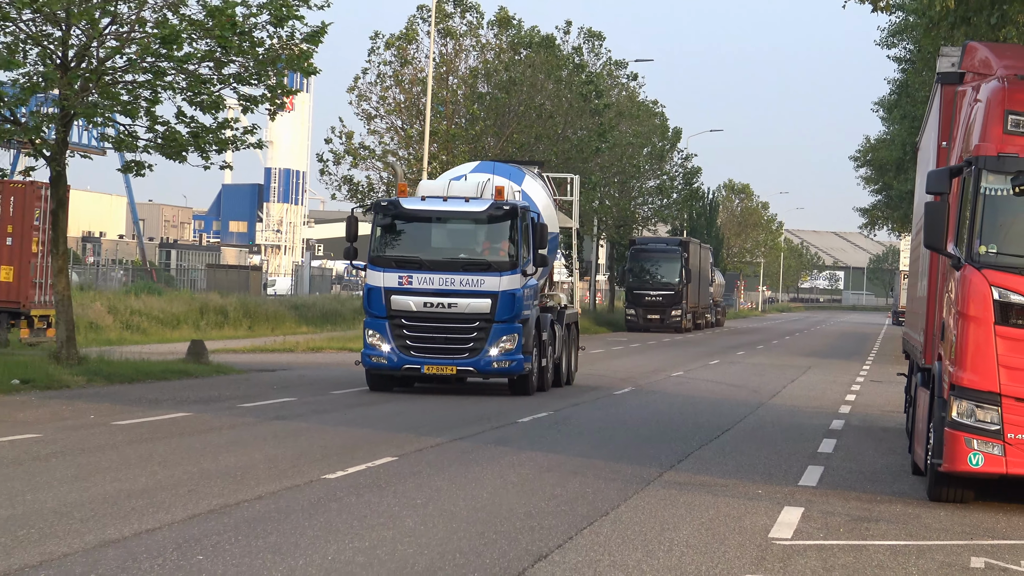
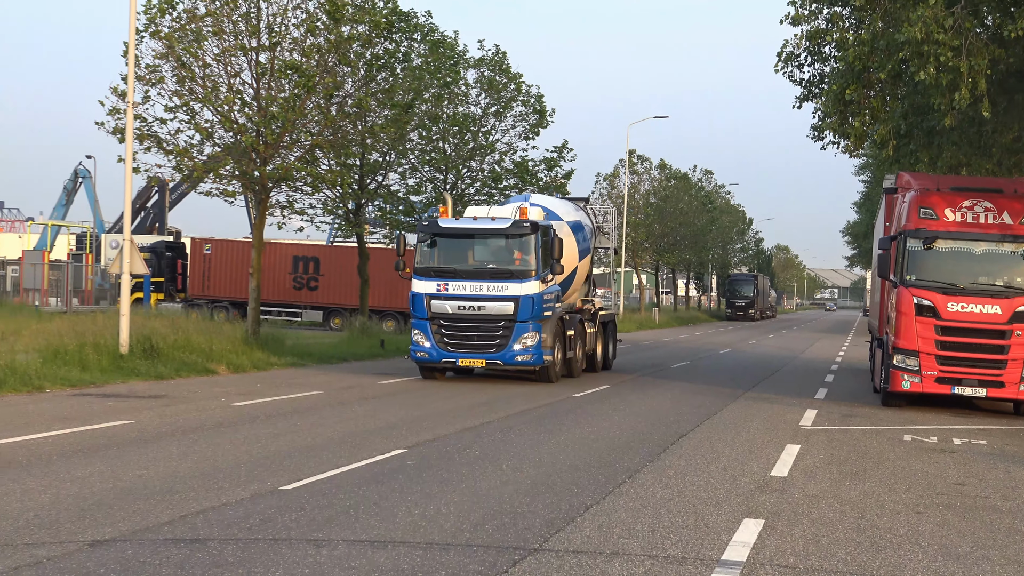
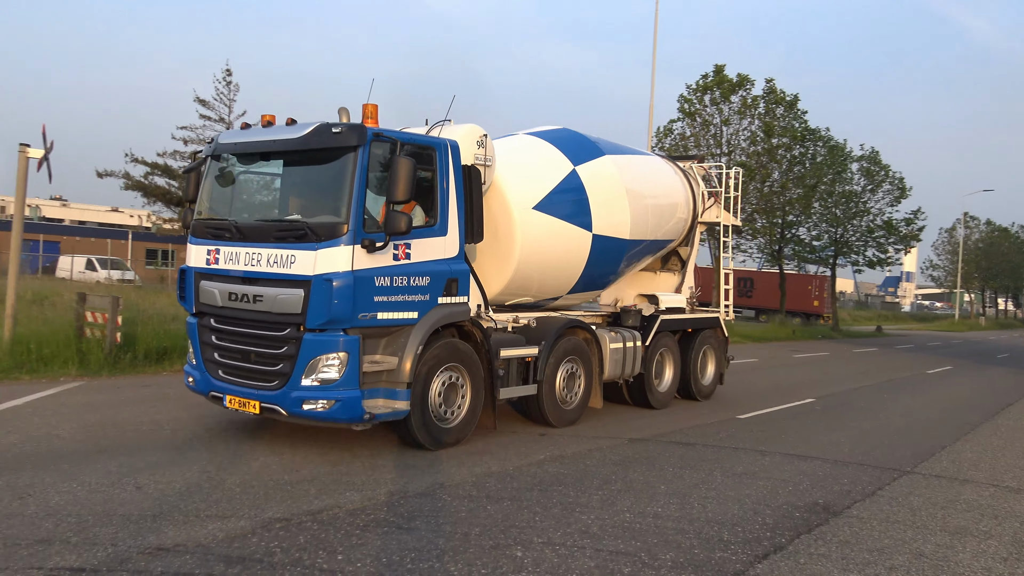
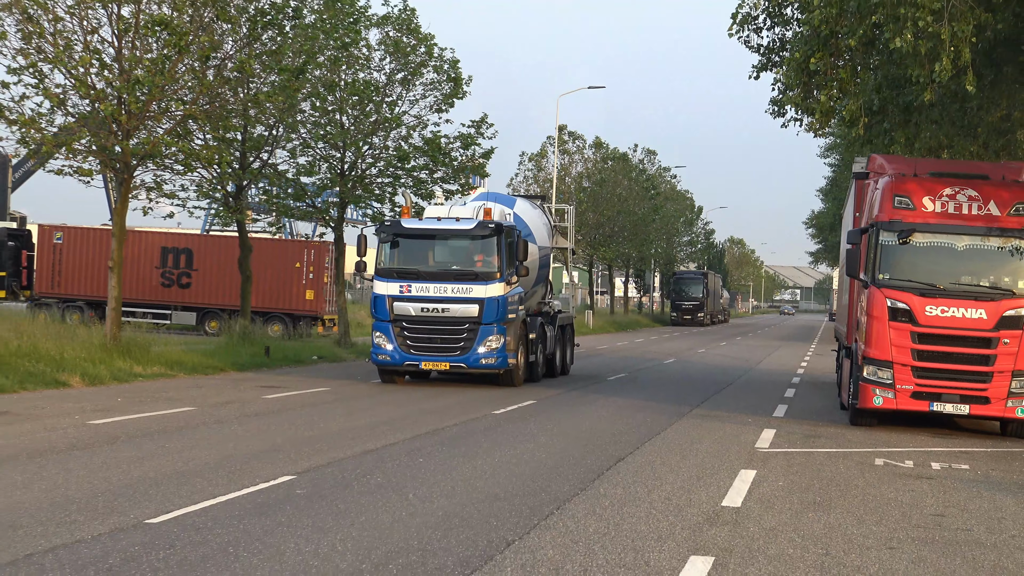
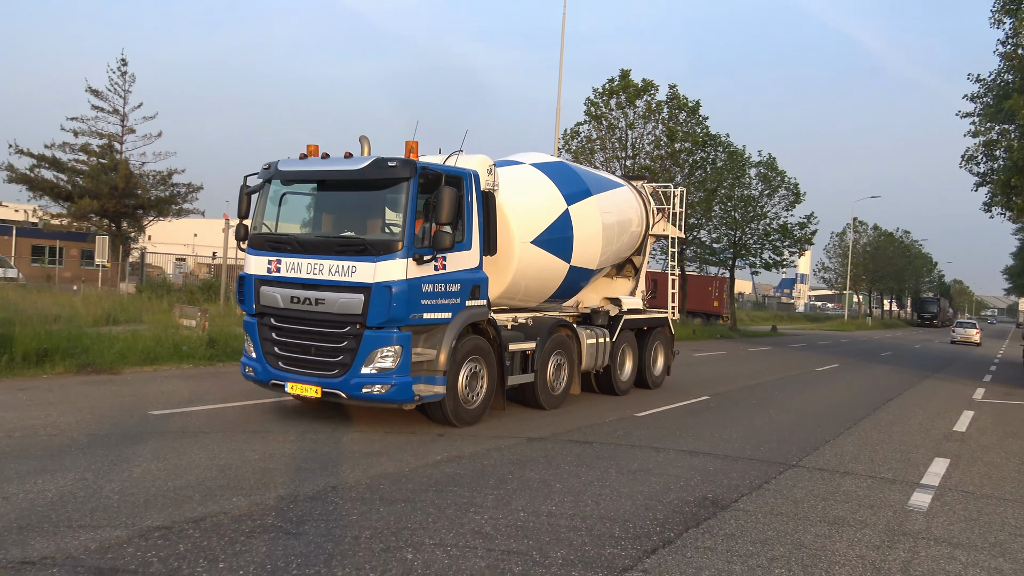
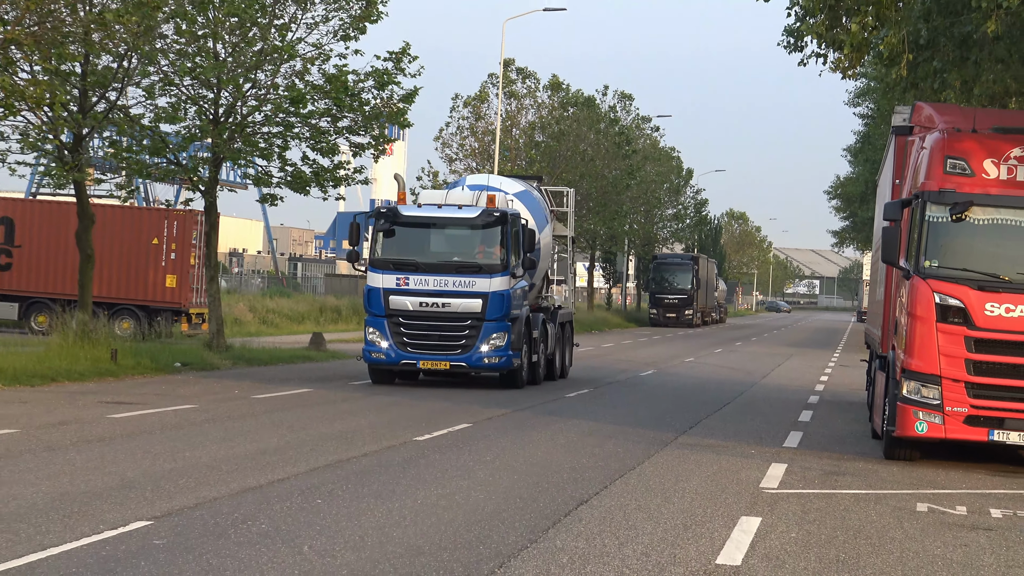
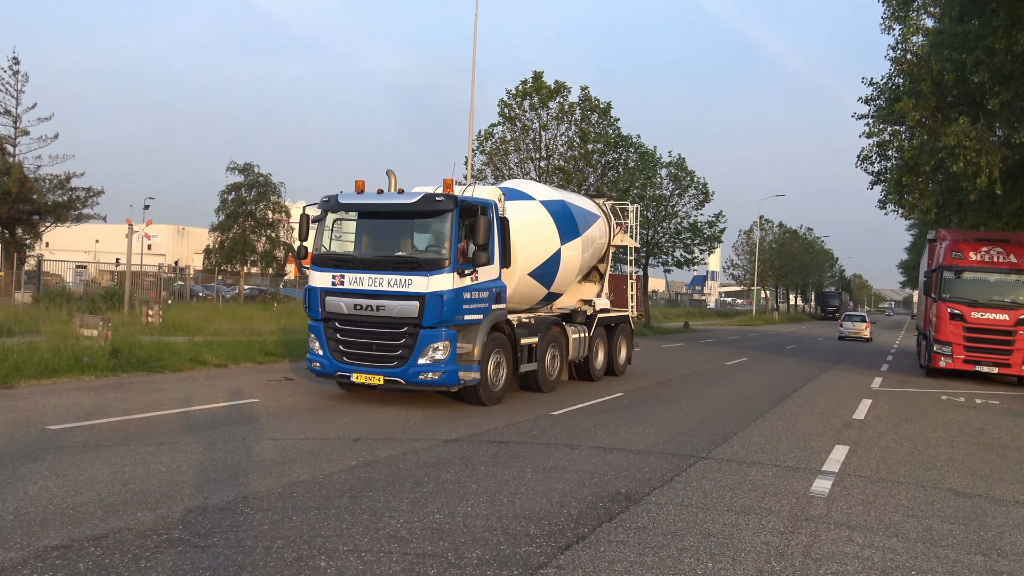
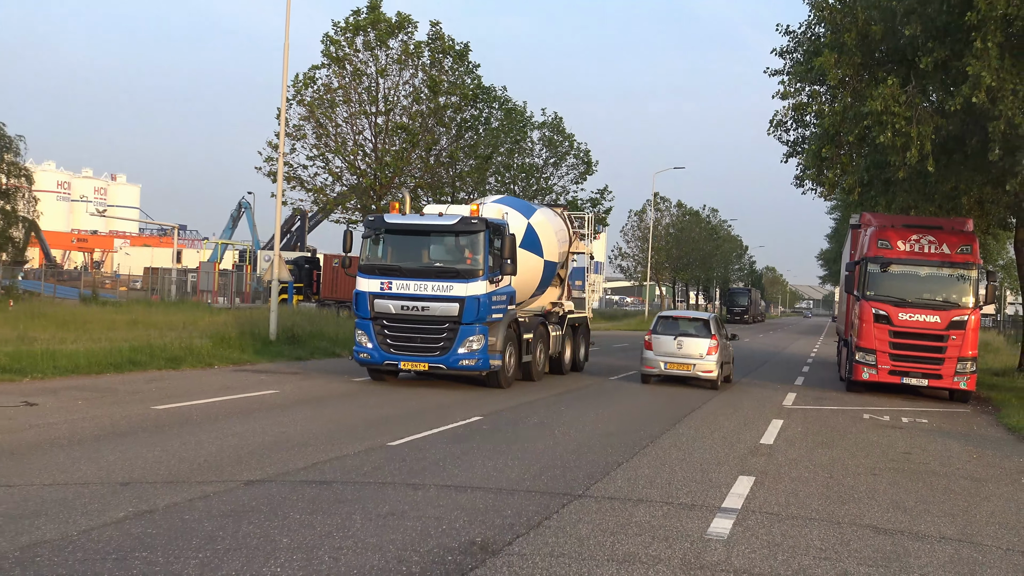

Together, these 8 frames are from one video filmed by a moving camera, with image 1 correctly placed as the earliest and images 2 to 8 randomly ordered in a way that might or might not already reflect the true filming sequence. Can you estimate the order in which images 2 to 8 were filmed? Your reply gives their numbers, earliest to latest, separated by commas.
6, 4, 2, 8, 7, 5, 3
